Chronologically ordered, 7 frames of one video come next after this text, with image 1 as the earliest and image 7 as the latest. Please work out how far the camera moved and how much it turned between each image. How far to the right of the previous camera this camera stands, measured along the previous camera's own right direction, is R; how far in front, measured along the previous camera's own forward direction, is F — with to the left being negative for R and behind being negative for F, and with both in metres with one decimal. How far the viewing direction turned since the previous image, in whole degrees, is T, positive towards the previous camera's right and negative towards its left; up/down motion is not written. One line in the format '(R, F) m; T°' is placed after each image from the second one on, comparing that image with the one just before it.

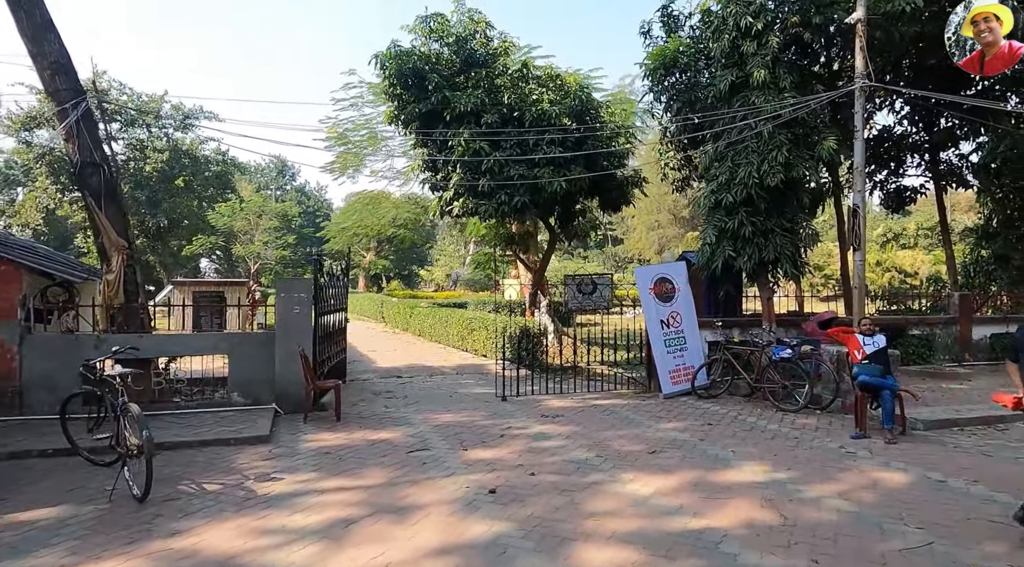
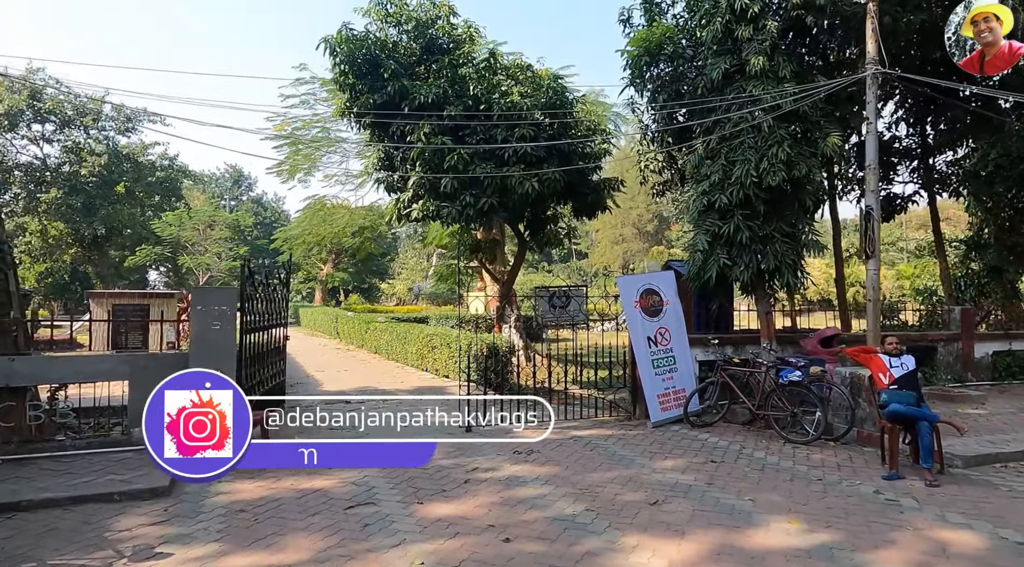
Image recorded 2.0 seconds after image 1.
(-0.1, +1.3) m; +3°
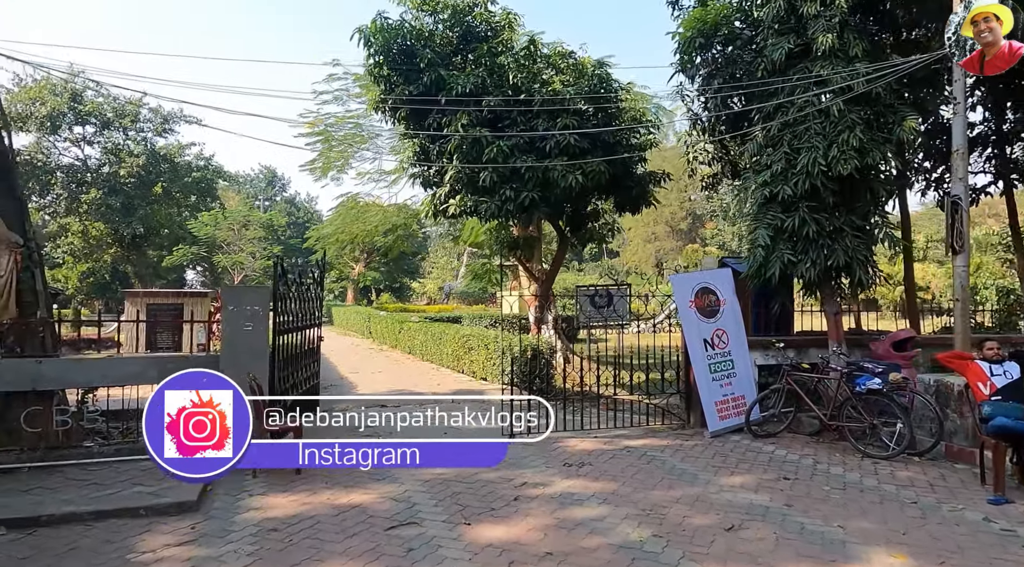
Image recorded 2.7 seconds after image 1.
(-0.2, +0.5) m; -2°
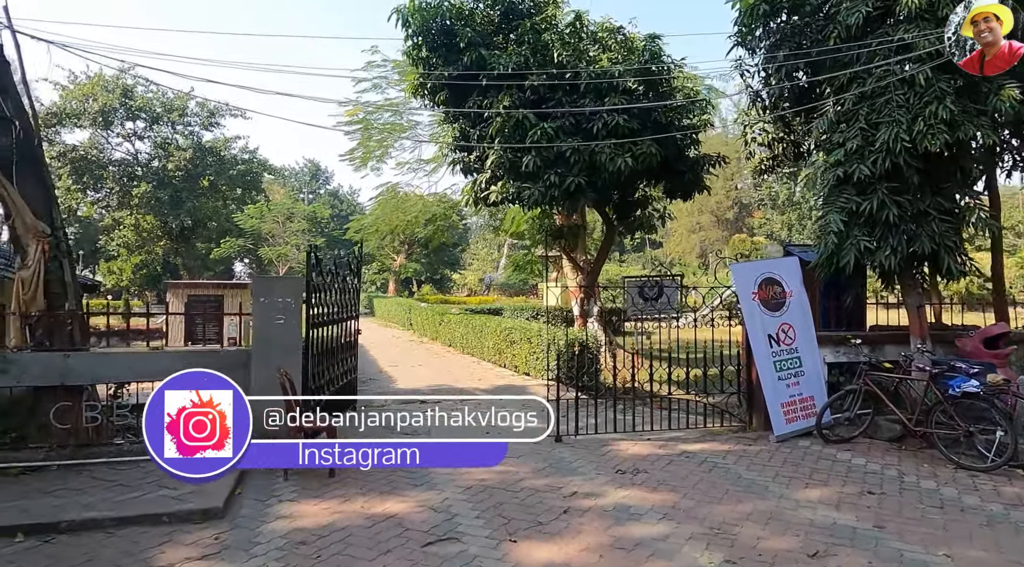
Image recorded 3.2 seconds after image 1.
(-0.1, +0.5) m; -3°
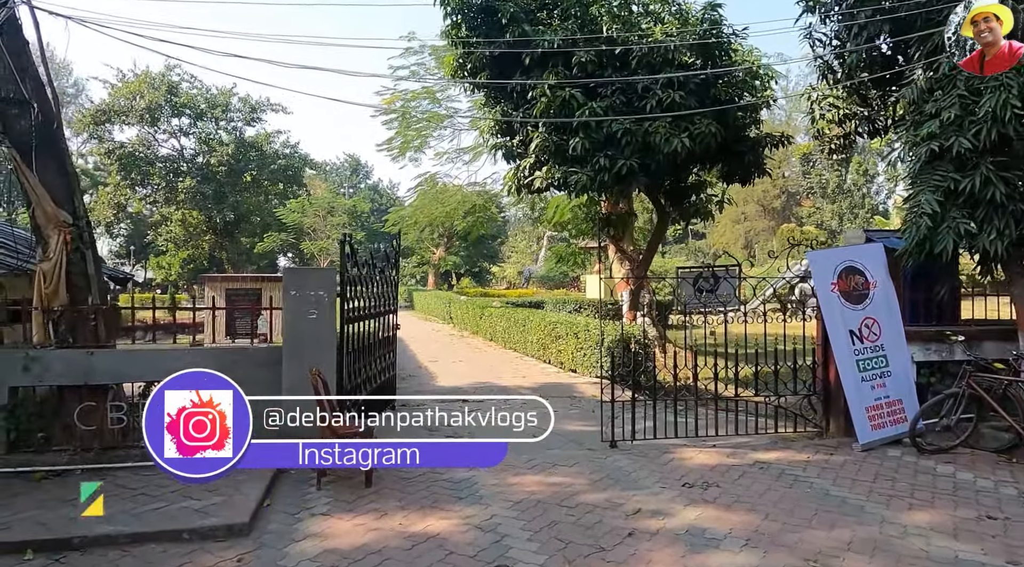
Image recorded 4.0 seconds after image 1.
(-0.1, +0.6) m; -3°
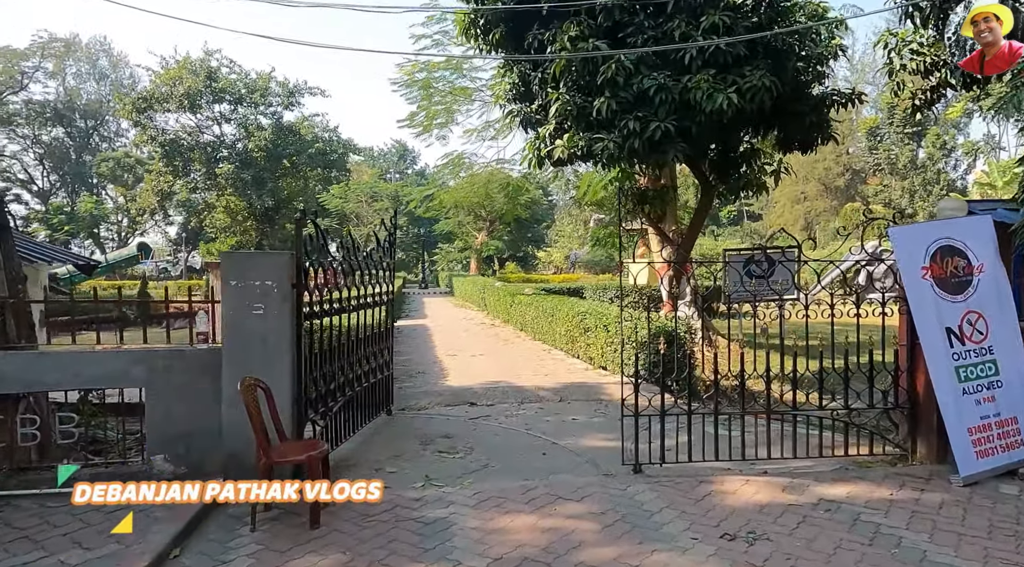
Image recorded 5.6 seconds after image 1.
(+0.4, +1.3) m; -4°
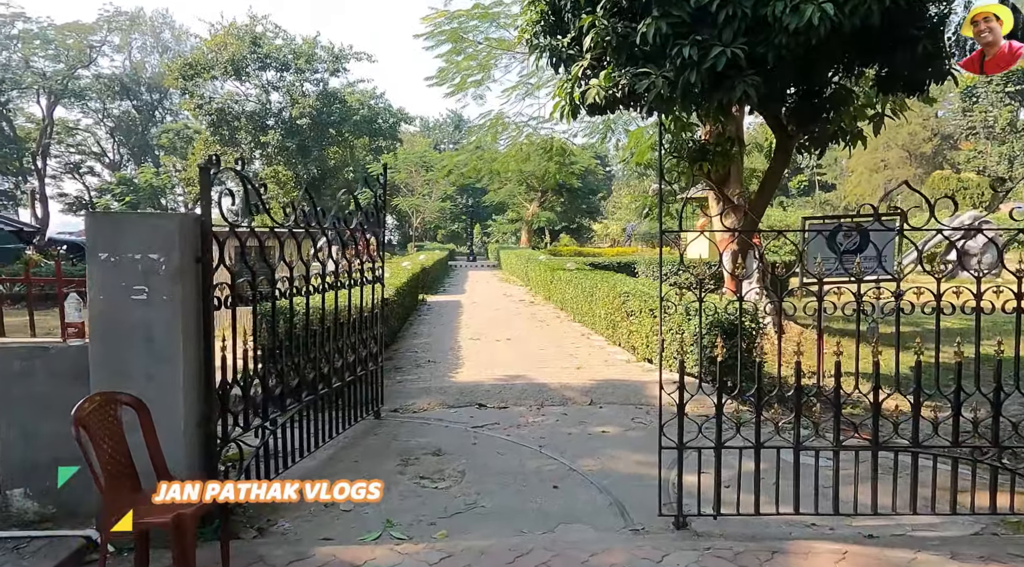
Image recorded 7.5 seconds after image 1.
(+0.4, +1.6) m; -5°
